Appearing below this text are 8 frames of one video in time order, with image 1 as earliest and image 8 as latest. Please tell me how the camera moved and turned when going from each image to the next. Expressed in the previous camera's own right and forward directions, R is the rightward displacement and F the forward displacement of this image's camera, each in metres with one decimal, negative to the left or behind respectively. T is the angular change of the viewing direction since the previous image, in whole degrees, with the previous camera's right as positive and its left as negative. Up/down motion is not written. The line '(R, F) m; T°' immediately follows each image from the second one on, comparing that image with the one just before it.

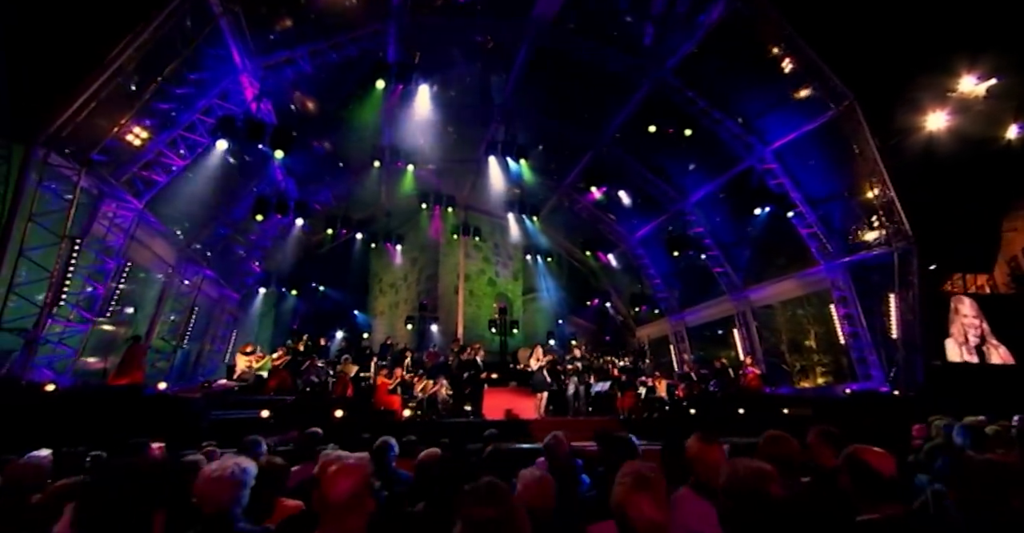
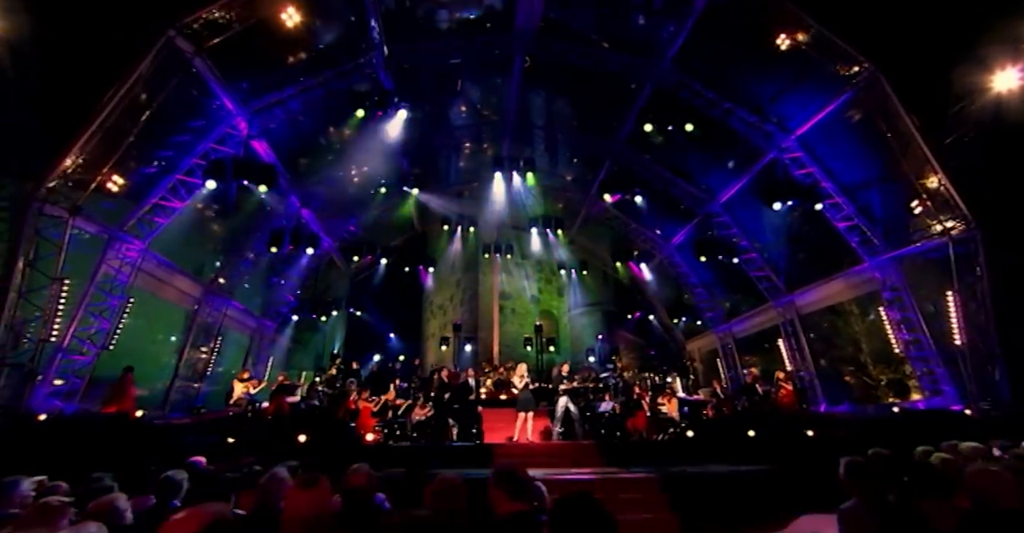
(+1.9, +0.4) m; -8°
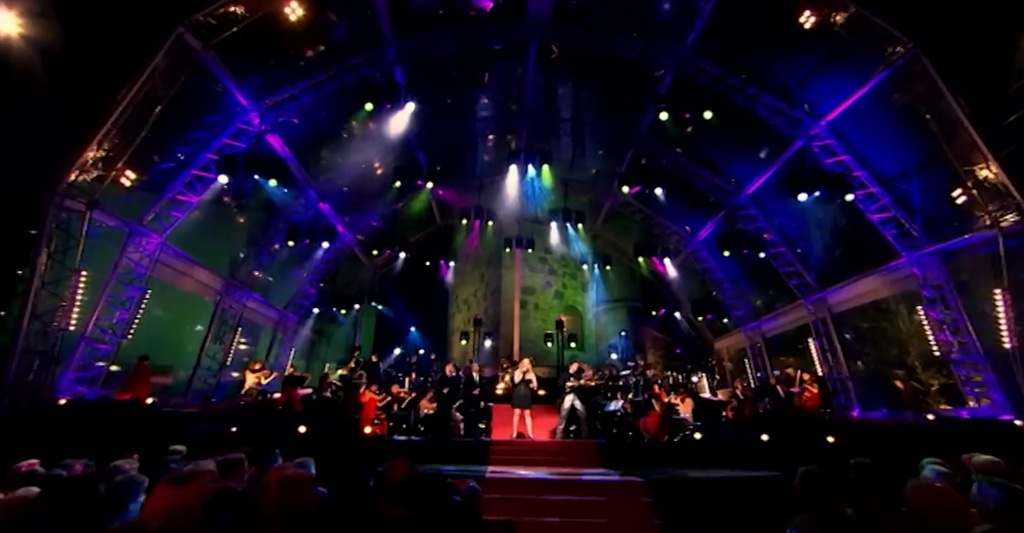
(+0.6, +0.2) m; -4°
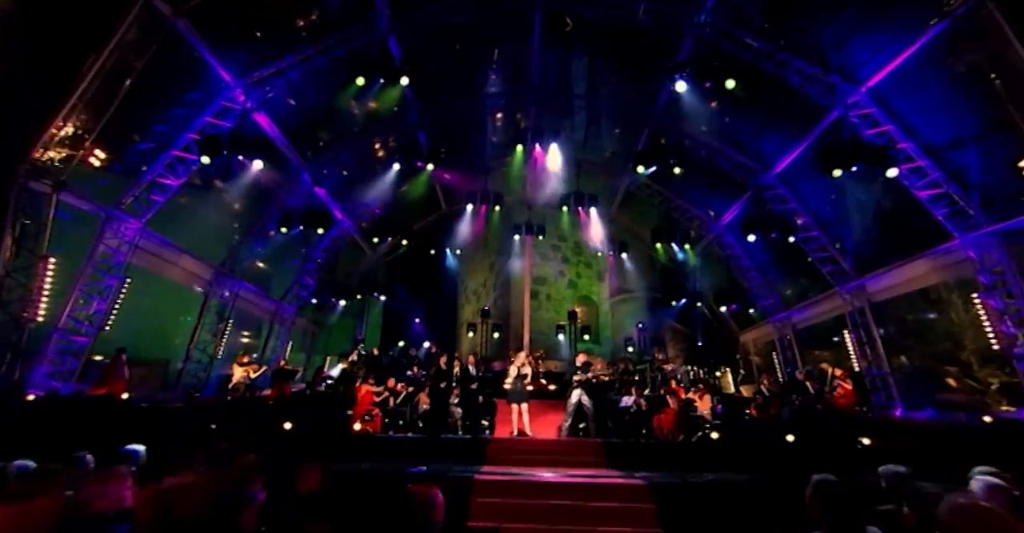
(+0.3, +0.8) m; -2°
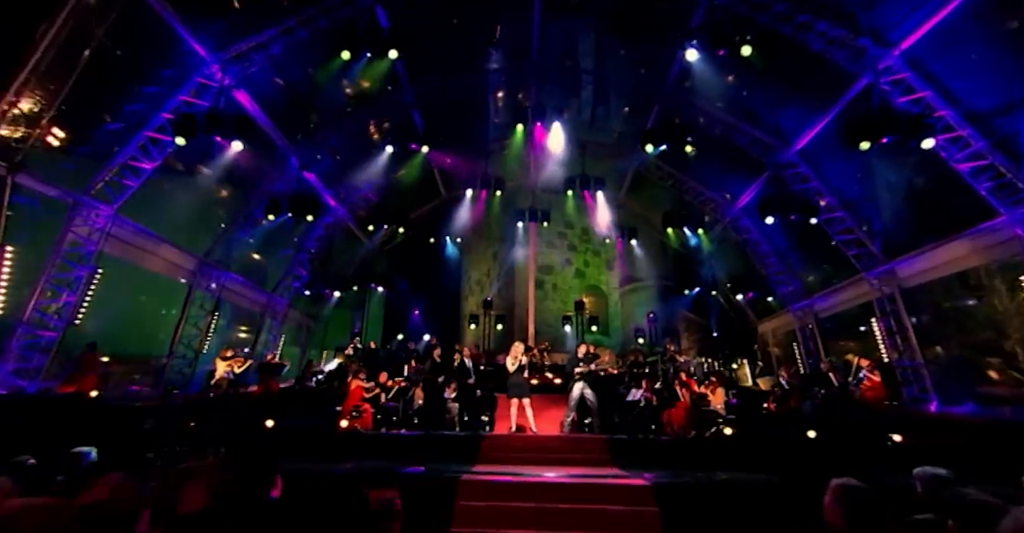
(+0.2, +0.7) m; -1°
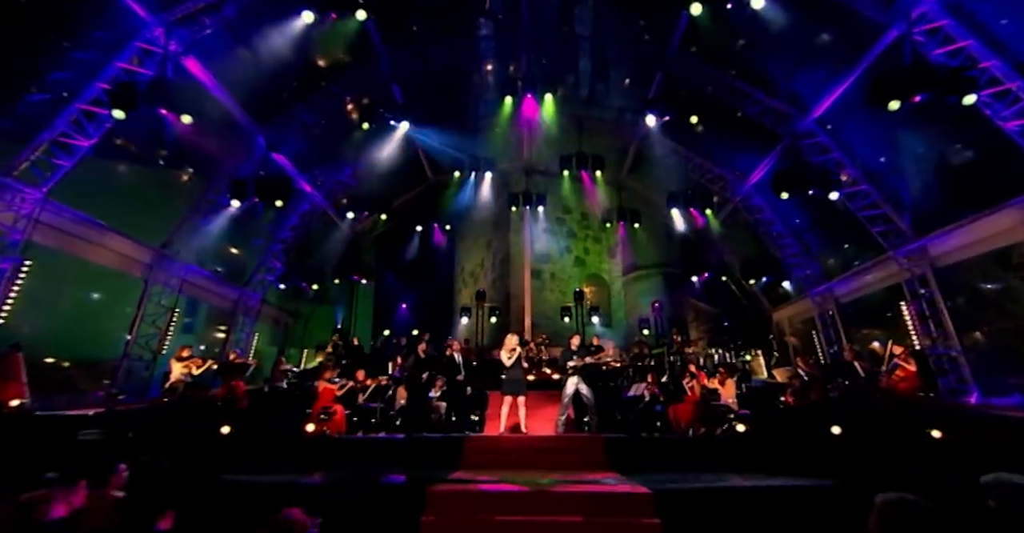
(+0.3, +1.0) m; 0°
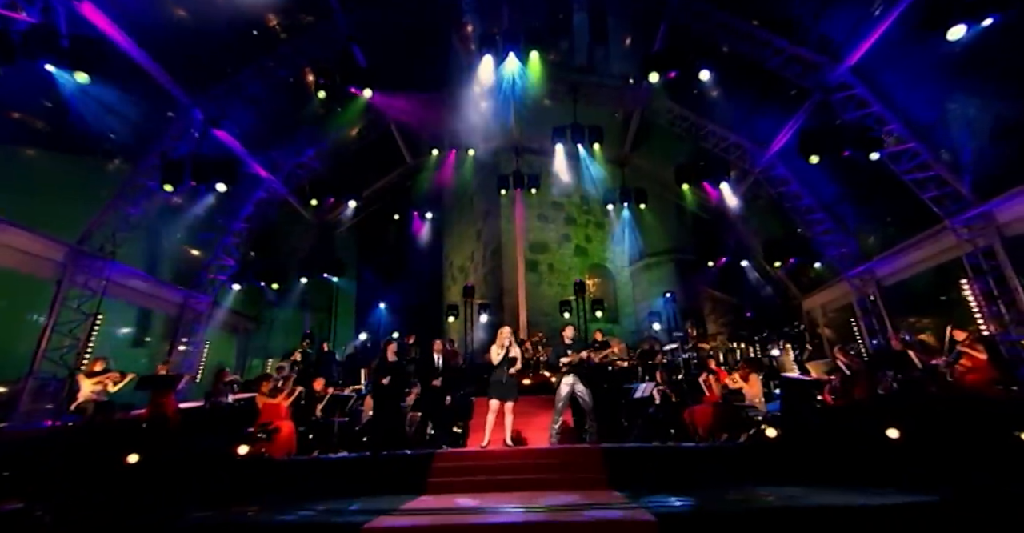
(+0.3, +1.5) m; 0°
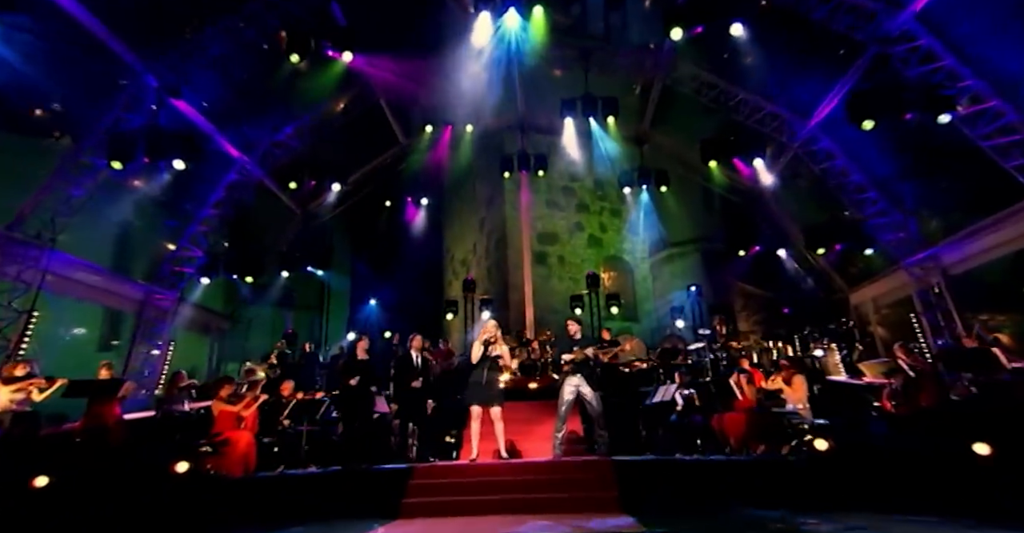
(+0.1, +1.3) m; -1°
